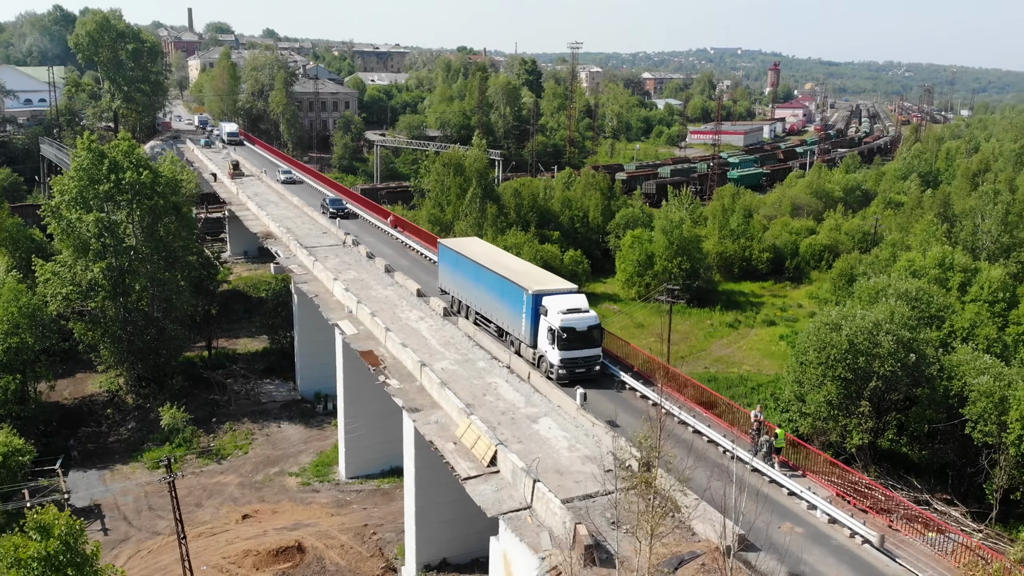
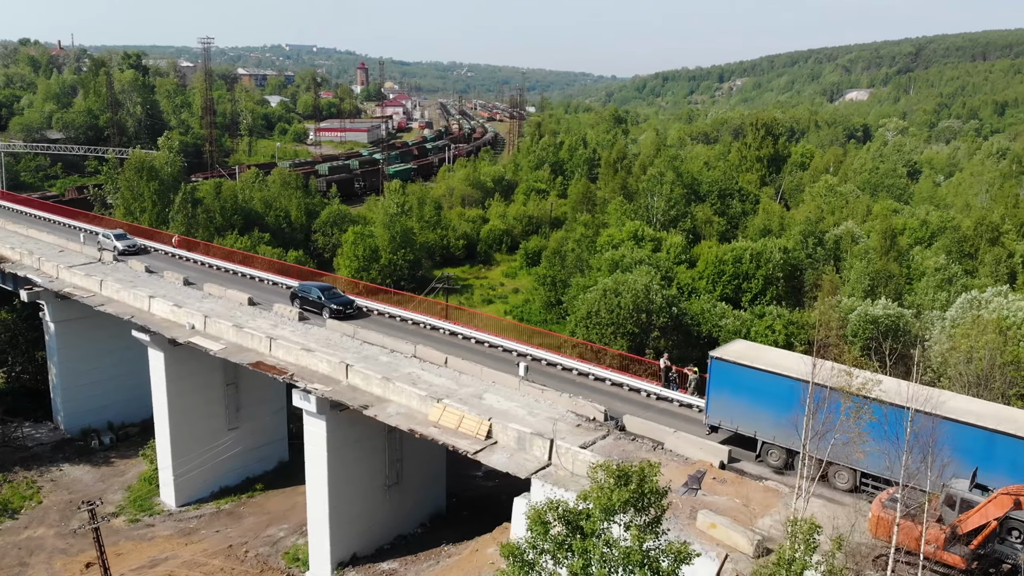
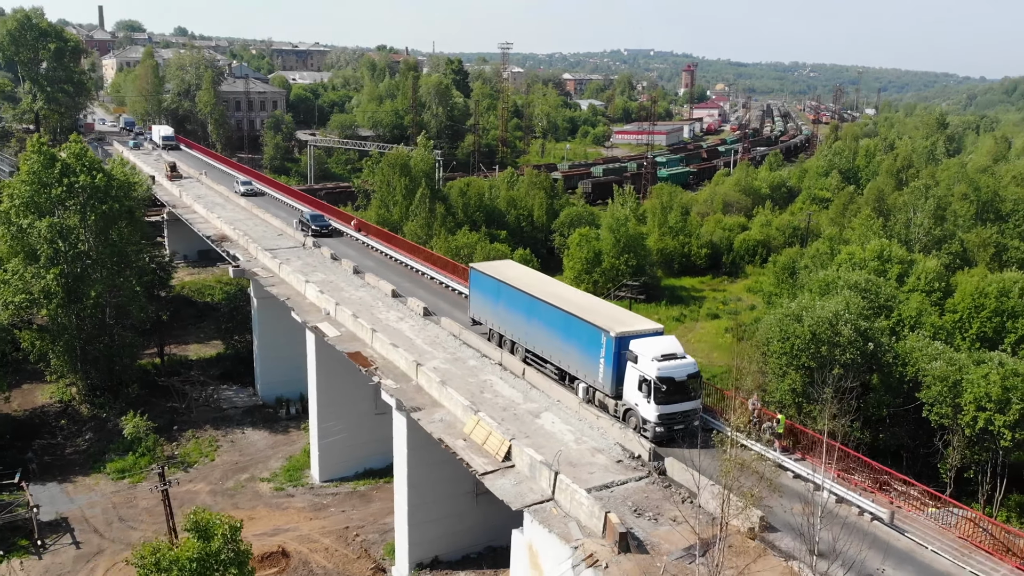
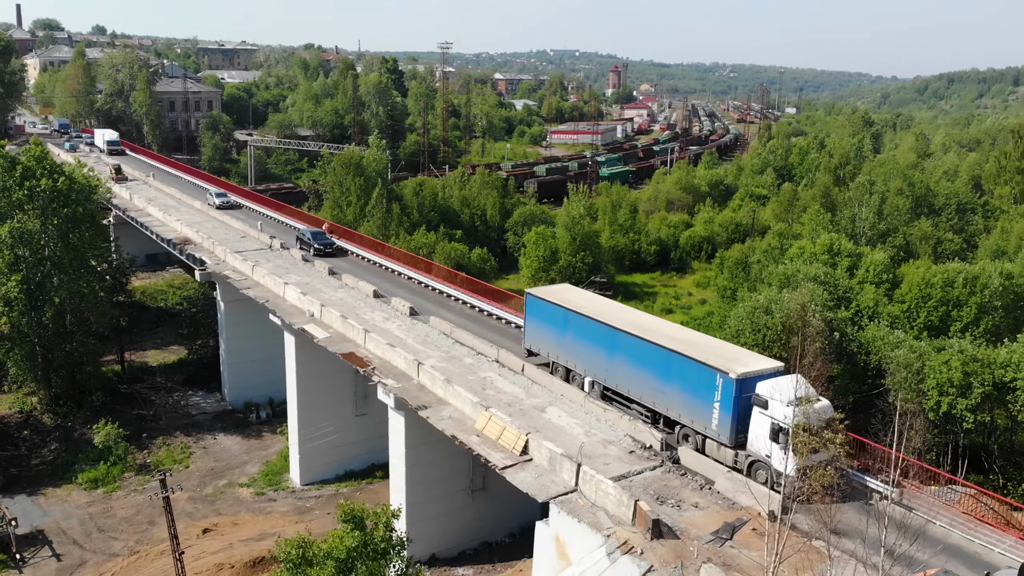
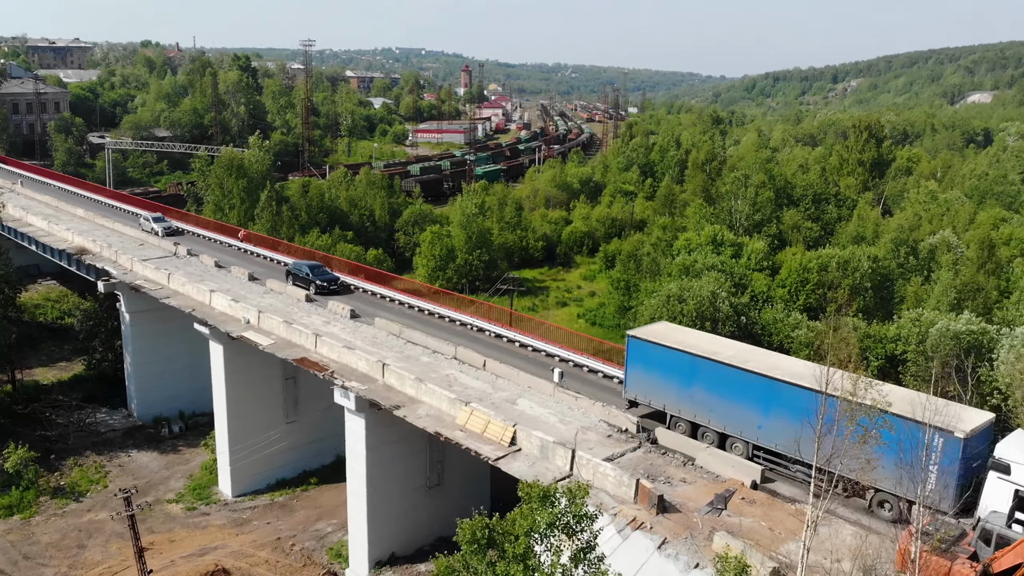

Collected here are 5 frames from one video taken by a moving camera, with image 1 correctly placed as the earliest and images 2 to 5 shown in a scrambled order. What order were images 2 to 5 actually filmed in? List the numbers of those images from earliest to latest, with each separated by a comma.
3, 4, 5, 2
